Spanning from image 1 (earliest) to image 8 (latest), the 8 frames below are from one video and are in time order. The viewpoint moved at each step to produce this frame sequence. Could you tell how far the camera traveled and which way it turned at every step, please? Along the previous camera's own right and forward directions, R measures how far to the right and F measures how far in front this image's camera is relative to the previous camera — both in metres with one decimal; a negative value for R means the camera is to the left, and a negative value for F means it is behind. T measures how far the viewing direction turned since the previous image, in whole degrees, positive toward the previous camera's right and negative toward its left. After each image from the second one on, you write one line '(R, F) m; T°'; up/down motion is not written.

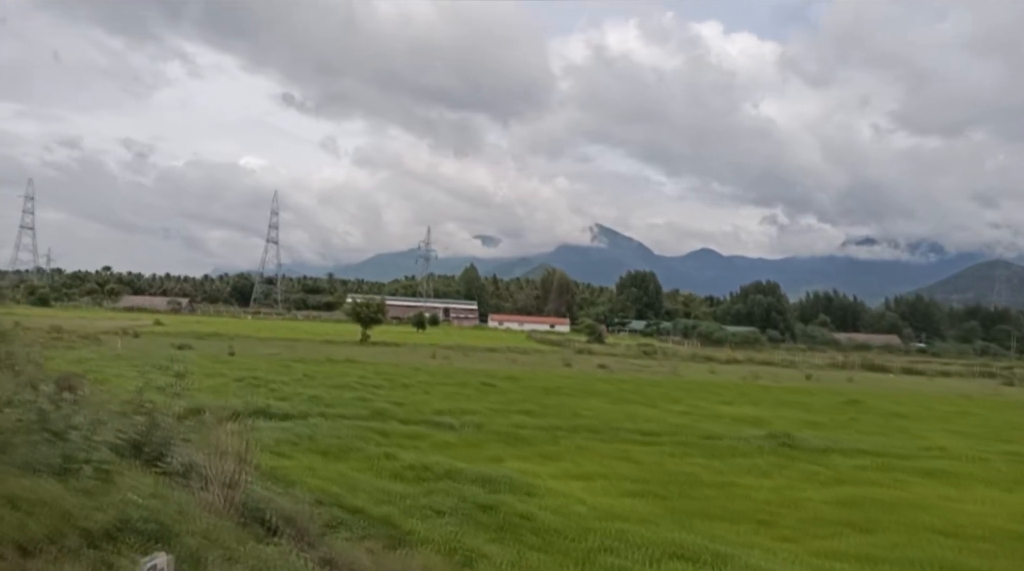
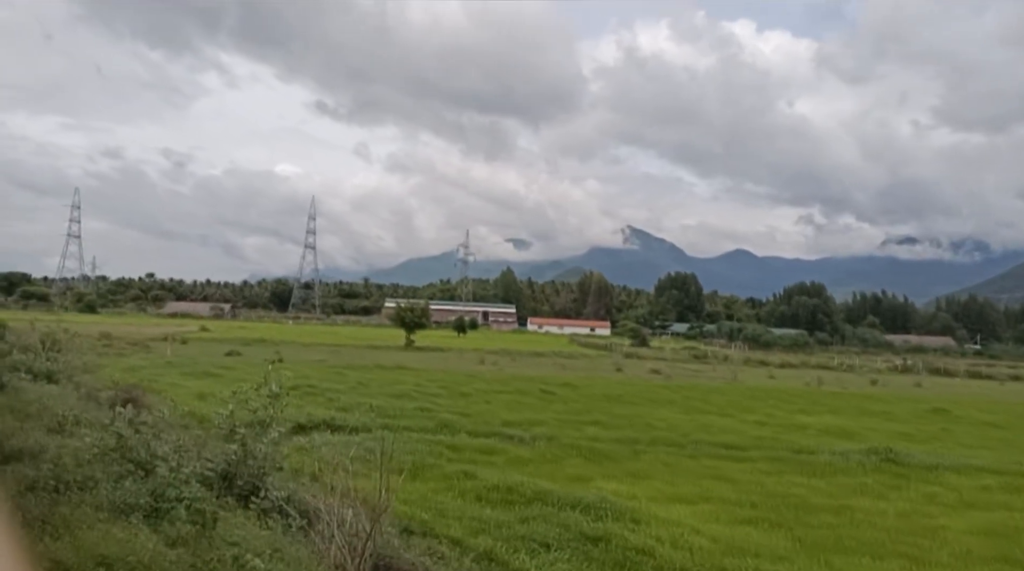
(-1.0, +1.3) m; -2°
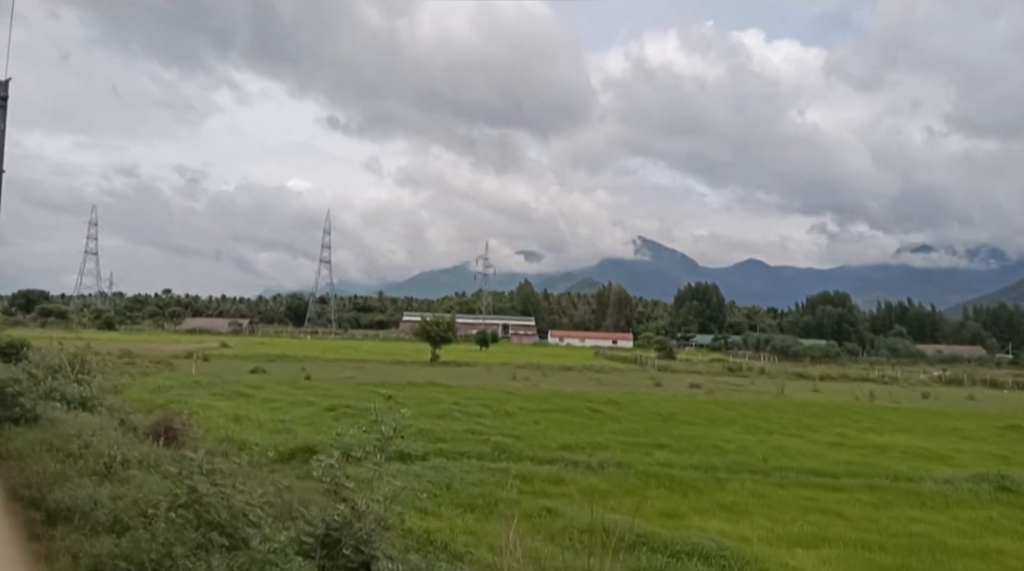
(-1.2, +1.6) m; -1°
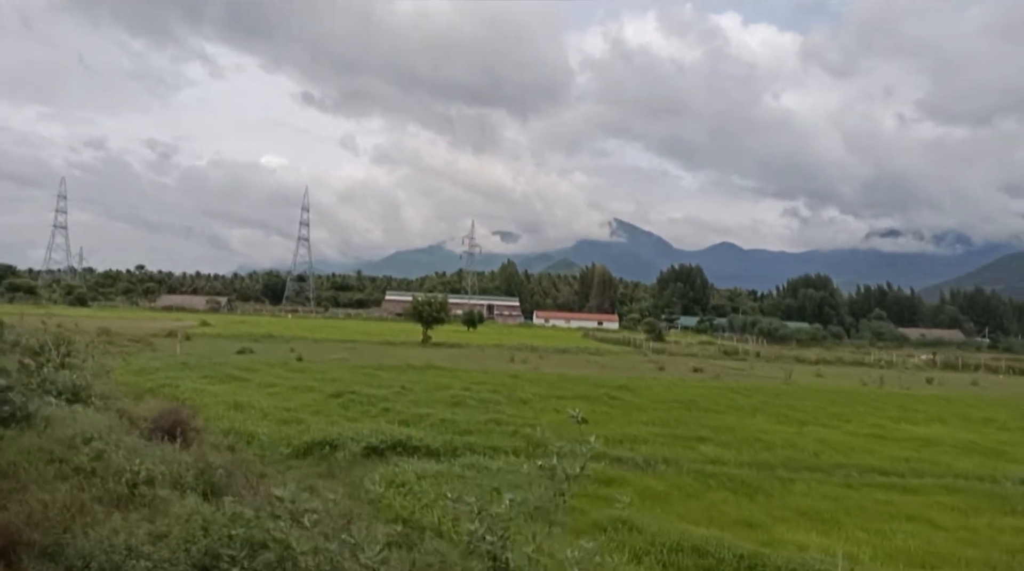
(-1.3, +1.9) m; +2°
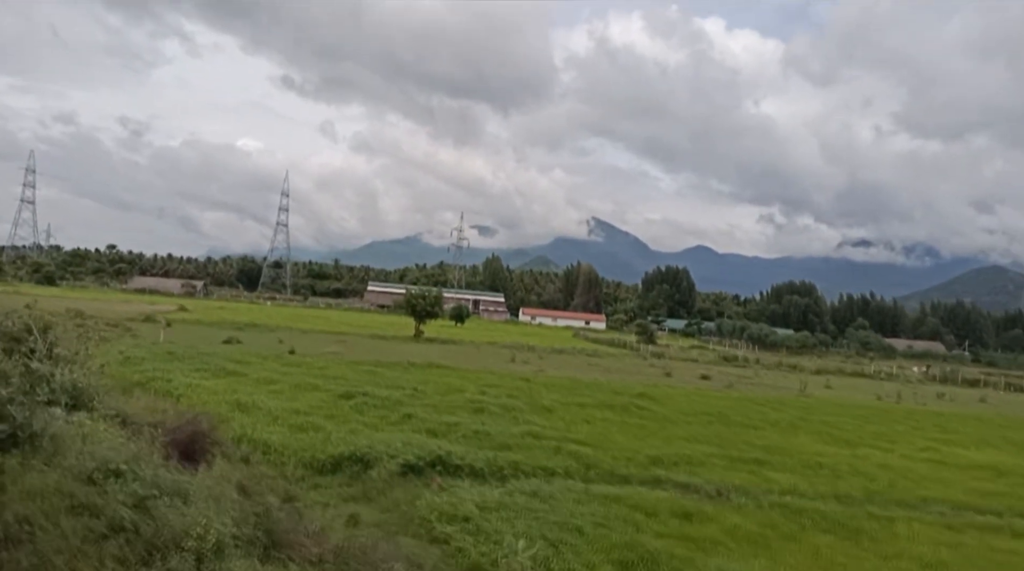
(-1.6, +2.2) m; +2°
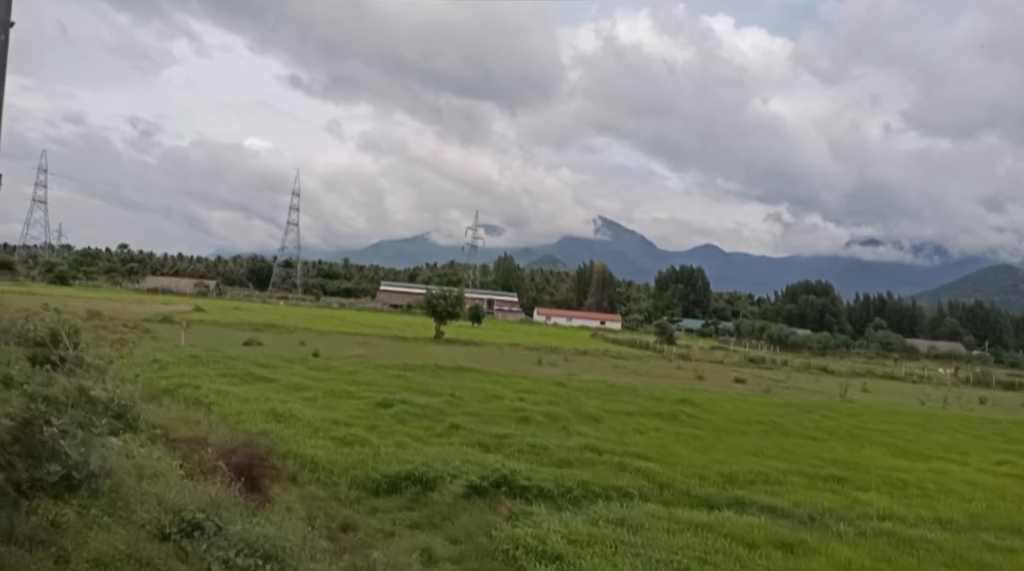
(-1.1, +1.4) m; -1°
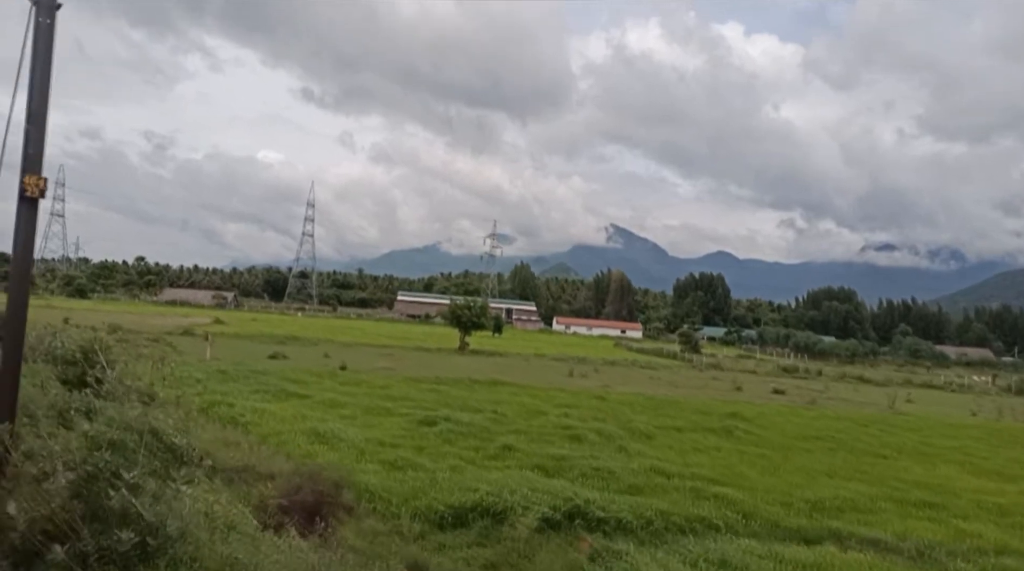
(-0.9, +1.2) m; -1°
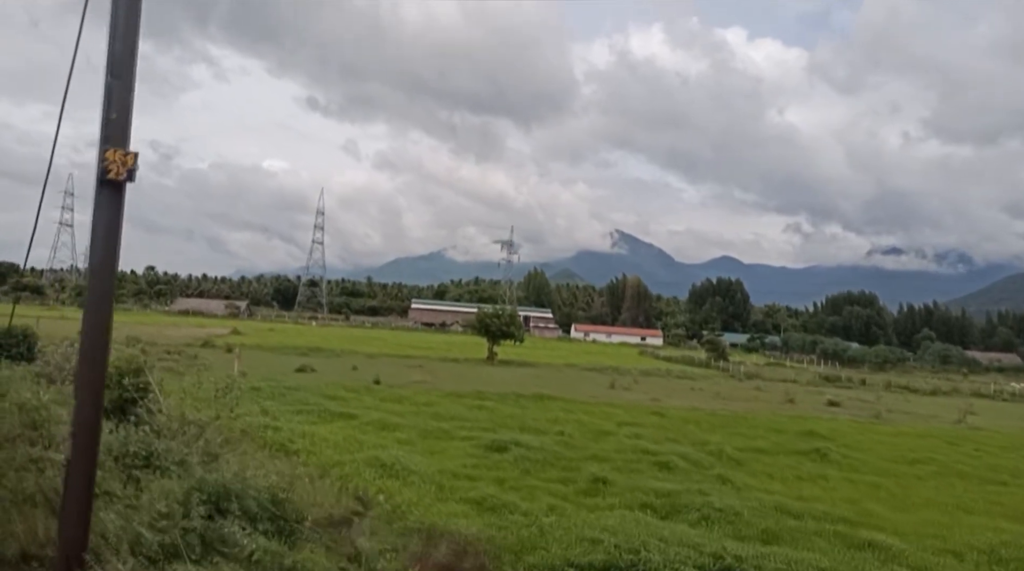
(-1.7, +2.3) m; 0°
